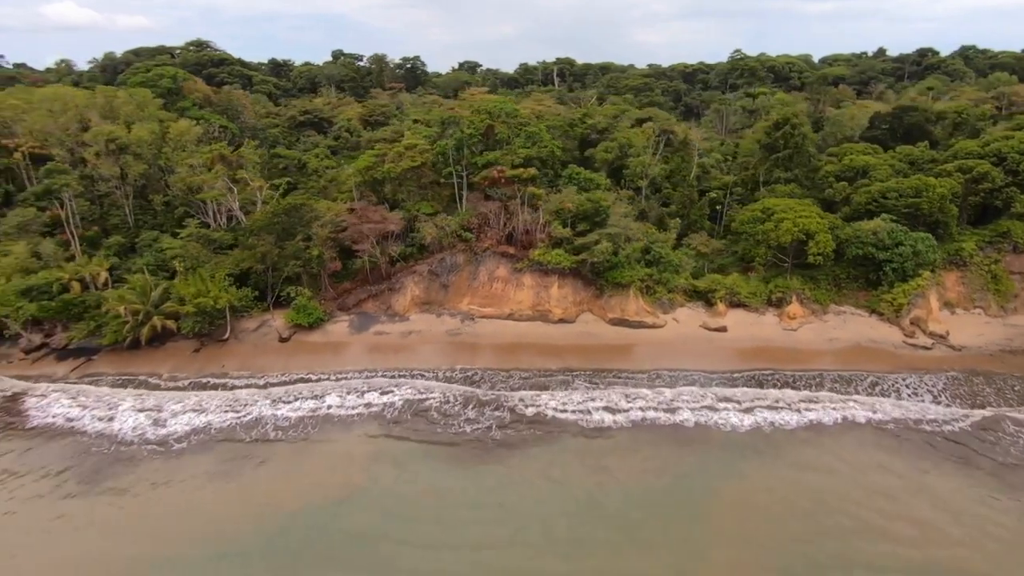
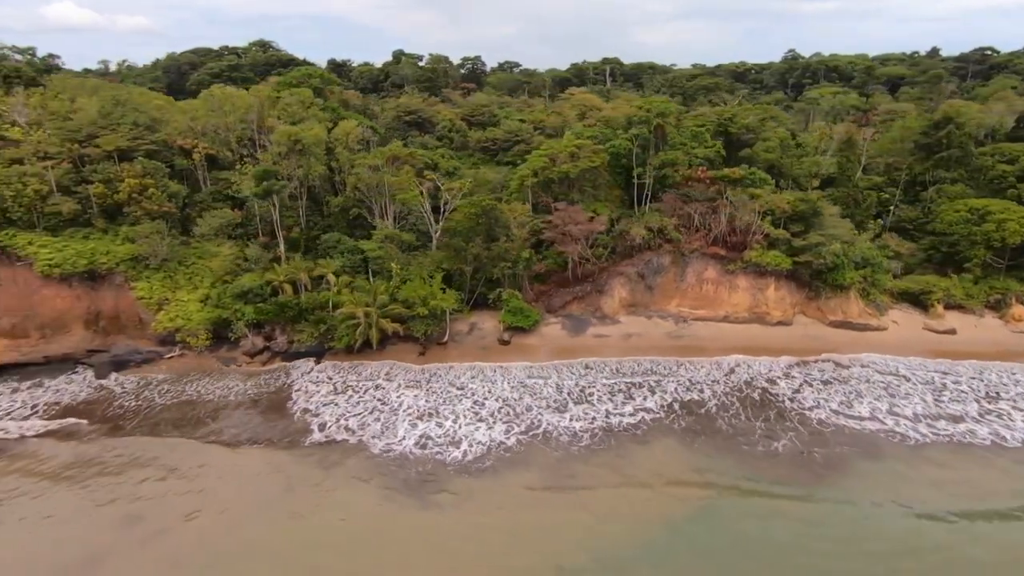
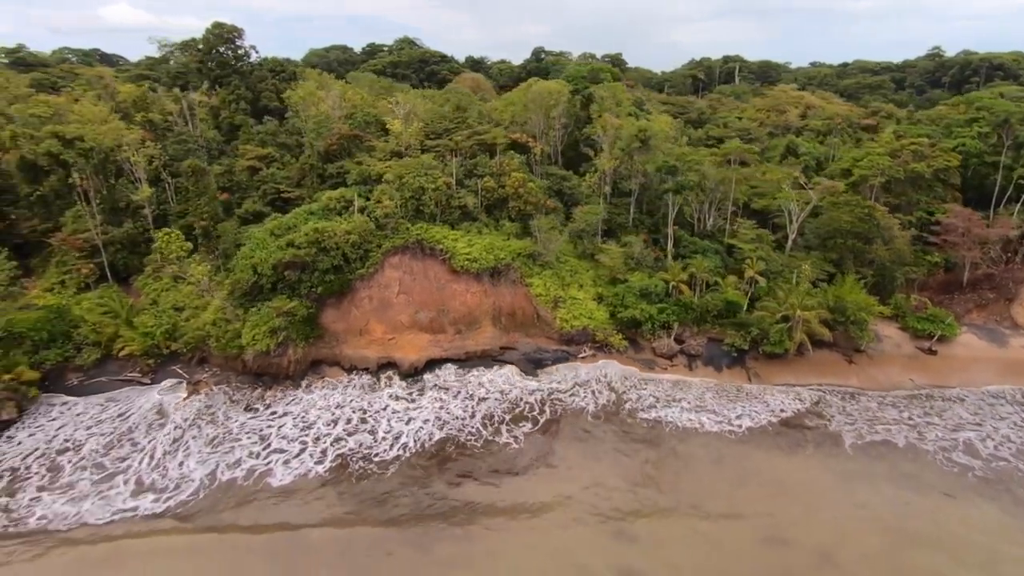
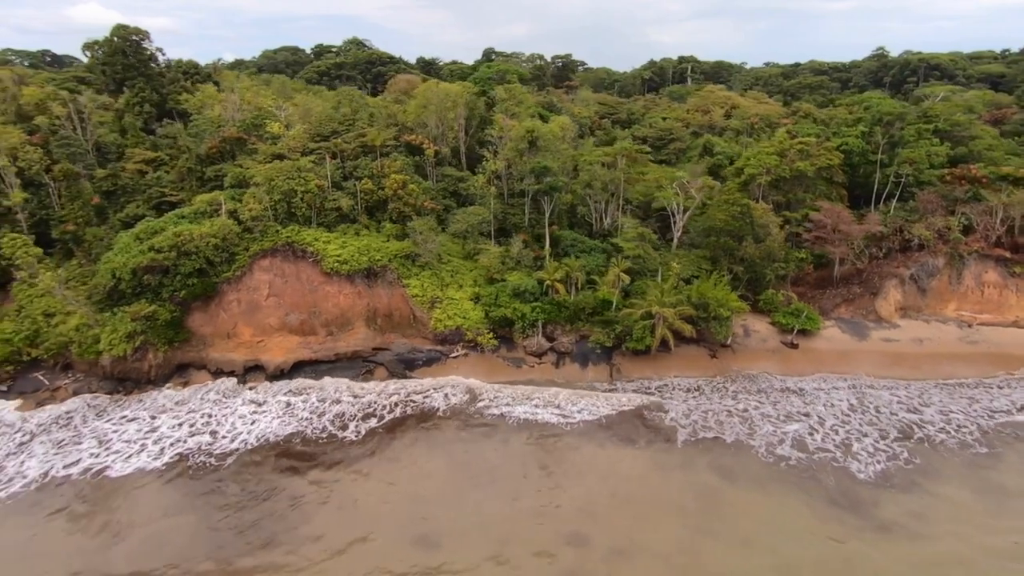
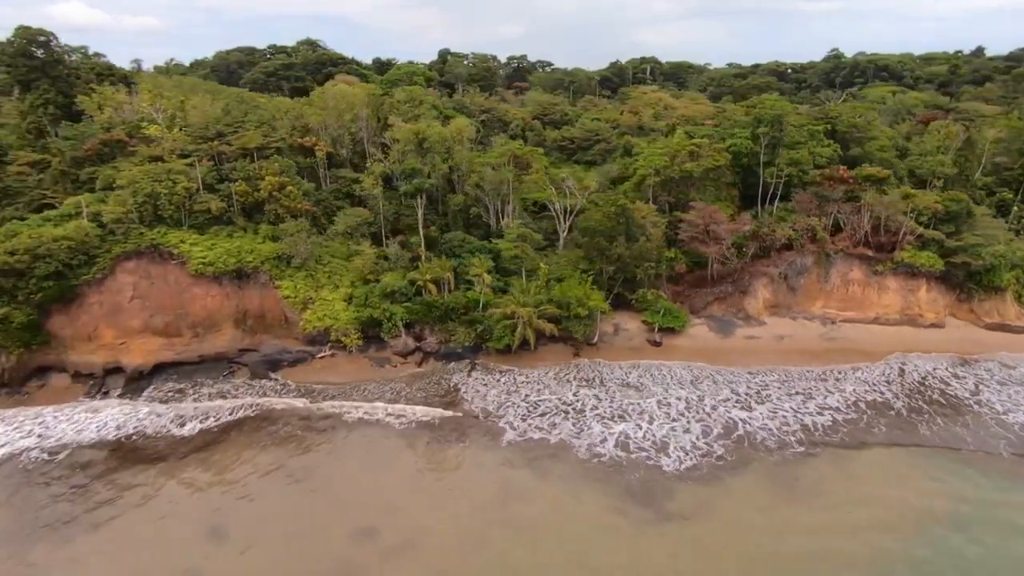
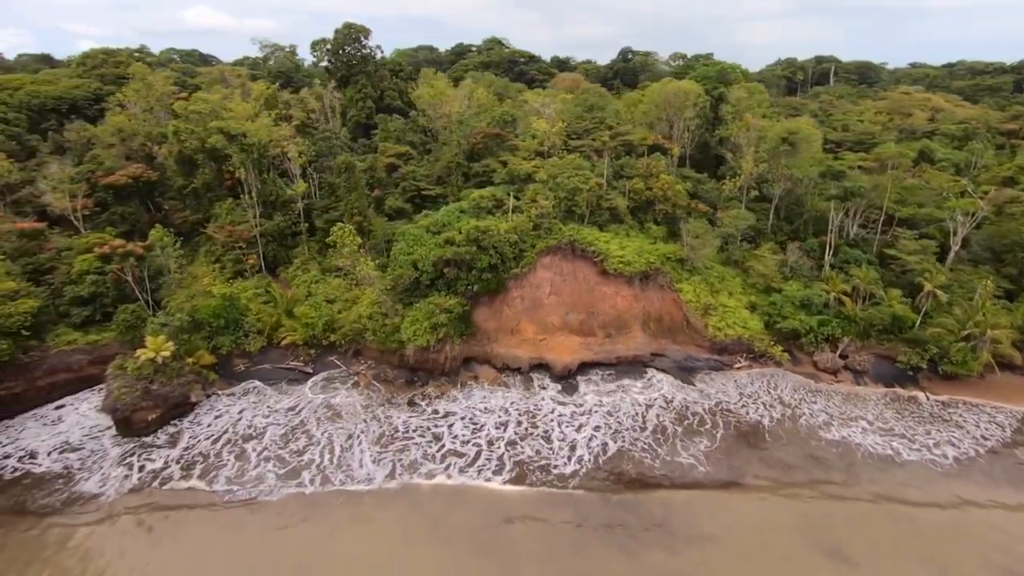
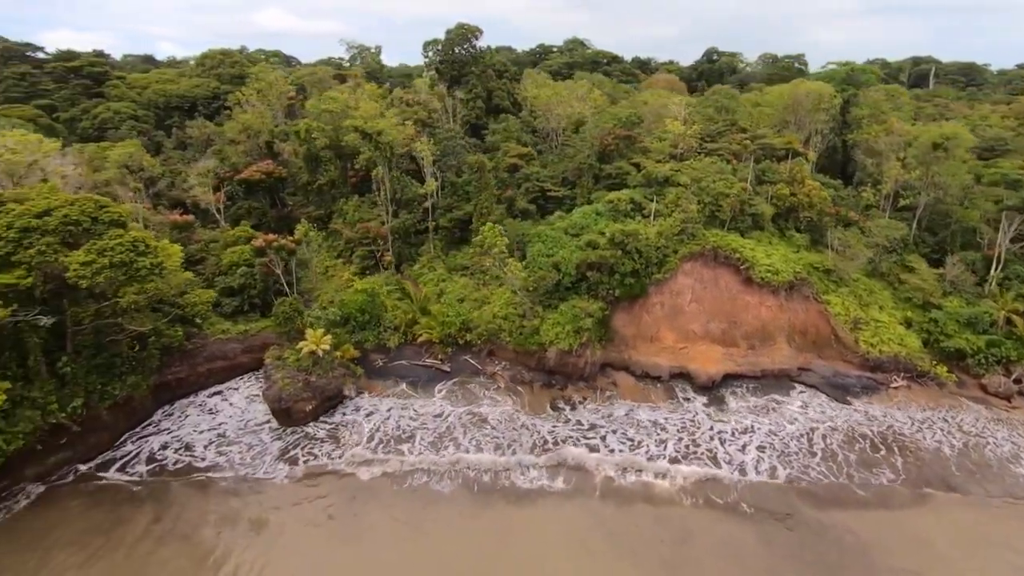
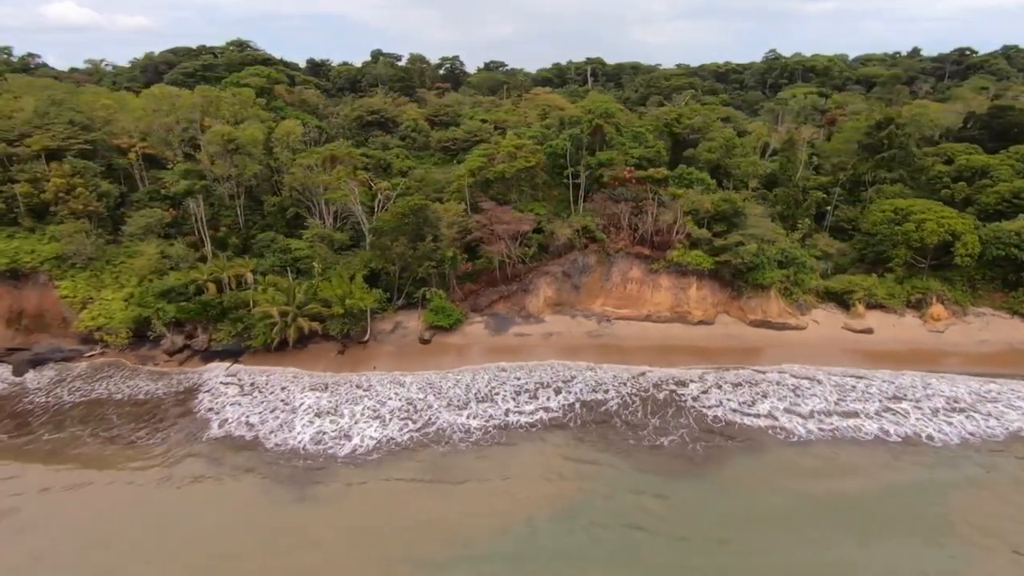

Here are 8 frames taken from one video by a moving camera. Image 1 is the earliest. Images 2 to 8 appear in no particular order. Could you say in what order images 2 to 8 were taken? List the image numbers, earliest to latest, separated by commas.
8, 2, 5, 4, 3, 6, 7
